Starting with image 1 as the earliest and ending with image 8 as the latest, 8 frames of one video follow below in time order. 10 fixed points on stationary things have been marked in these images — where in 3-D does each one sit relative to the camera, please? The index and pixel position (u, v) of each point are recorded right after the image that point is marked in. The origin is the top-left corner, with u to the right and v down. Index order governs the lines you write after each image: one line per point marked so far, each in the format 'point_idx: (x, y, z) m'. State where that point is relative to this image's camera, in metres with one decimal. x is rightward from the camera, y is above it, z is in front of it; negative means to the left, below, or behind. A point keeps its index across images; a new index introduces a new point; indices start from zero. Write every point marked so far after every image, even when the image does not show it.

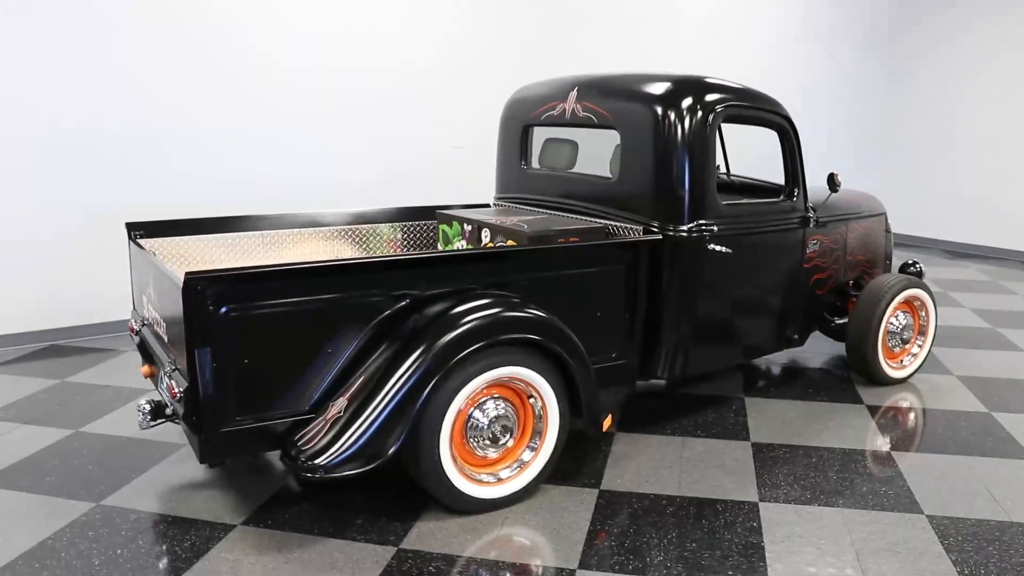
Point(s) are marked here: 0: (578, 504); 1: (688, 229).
0: (+0.2, -0.7, +2.4) m
1: (+0.7, +0.2, +2.8) m
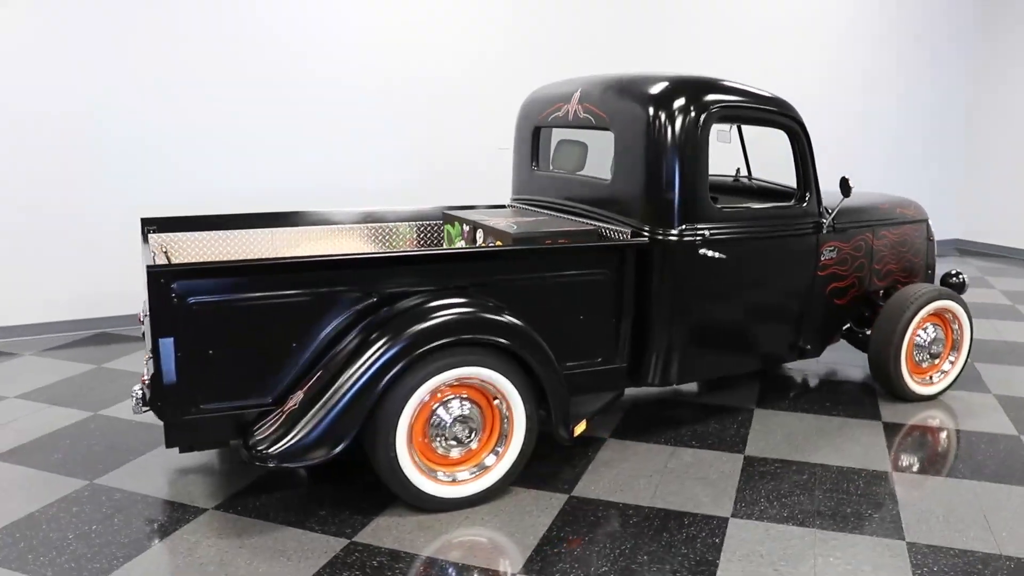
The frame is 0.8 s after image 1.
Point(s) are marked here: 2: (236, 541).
0: (+0.1, -0.7, +2.4) m
1: (+0.6, +0.2, +2.7) m
2: (-0.8, -0.7, +2.2) m
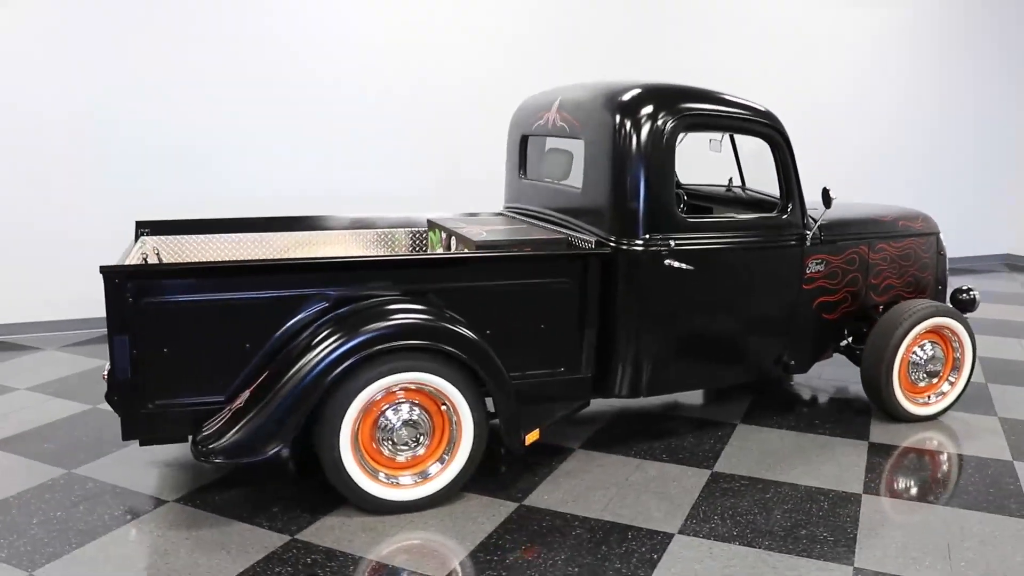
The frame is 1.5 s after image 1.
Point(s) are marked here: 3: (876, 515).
0: (-0.1, -0.7, +2.4) m
1: (+0.5, +0.2, +2.7) m
2: (-1.0, -0.8, +2.3) m
3: (+1.2, -0.7, +2.4) m
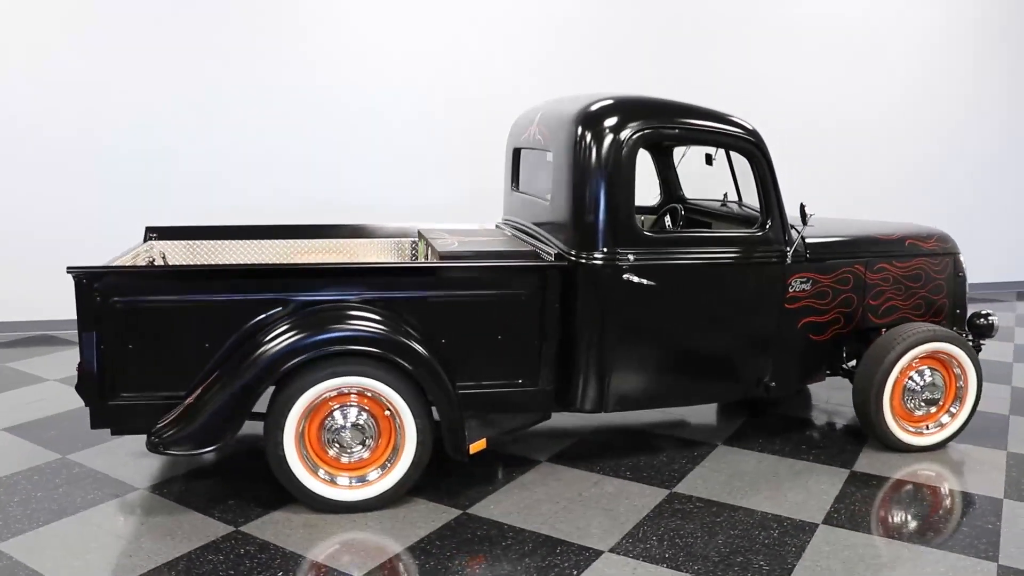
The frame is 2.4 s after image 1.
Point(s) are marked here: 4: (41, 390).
0: (-0.3, -0.8, +2.4) m
1: (+0.3, +0.1, +2.6) m
2: (-1.2, -0.8, +2.4) m
3: (+1.0, -0.8, +2.3) m
4: (-2.3, -0.5, +3.6) m
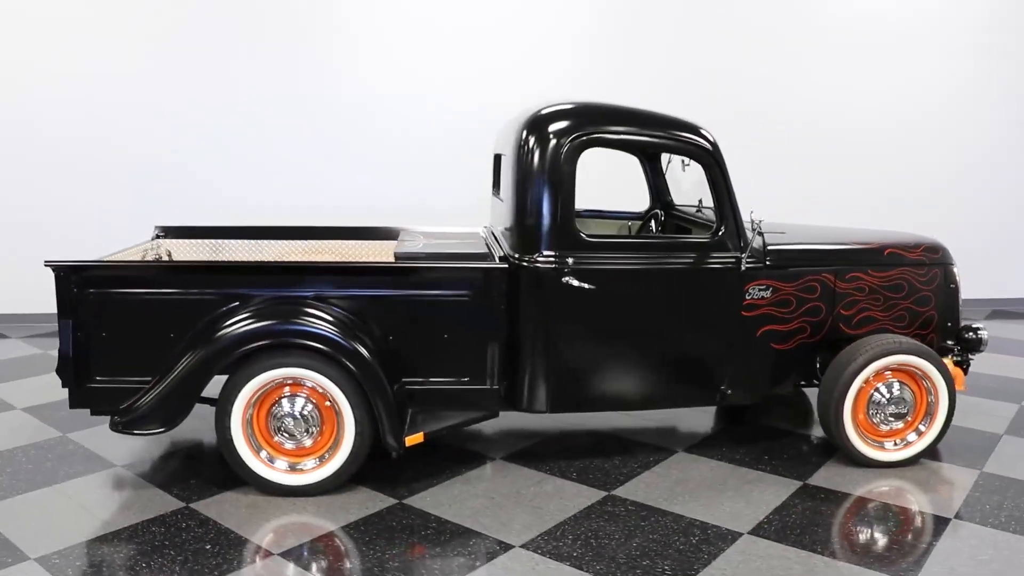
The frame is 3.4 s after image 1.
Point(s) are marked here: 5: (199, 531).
0: (-0.5, -0.8, +2.6) m
1: (+0.1, +0.1, +2.7) m
2: (-1.4, -0.7, +2.6) m
3: (+0.7, -0.8, +2.2) m
4: (-2.4, -0.5, +4.0) m
5: (-1.0, -0.8, +2.4) m
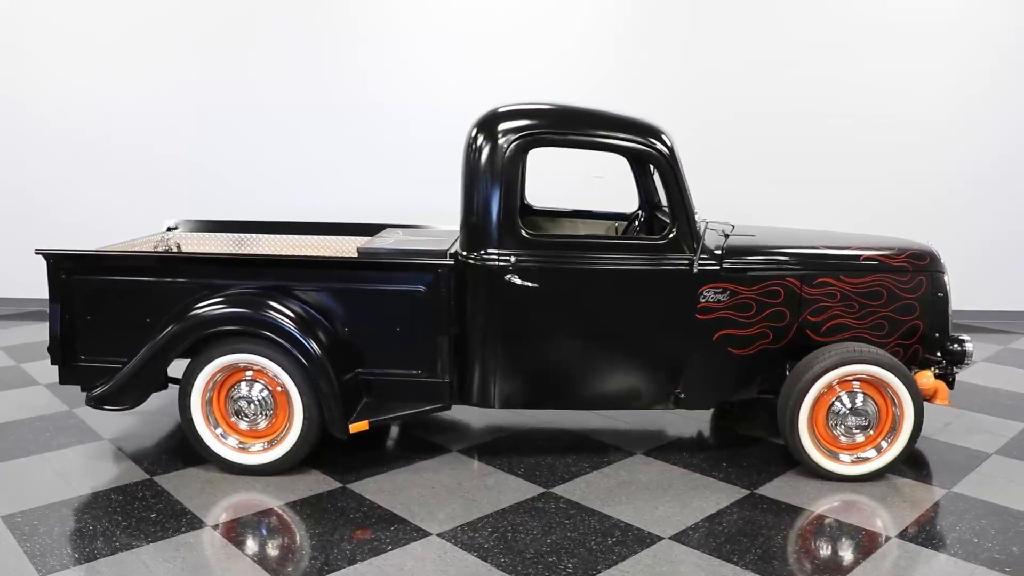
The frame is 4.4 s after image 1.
0: (-0.8, -0.7, +2.7) m
1: (-0.1, +0.1, +2.7) m
2: (-1.7, -0.7, +2.9) m
3: (+0.4, -0.8, +2.2) m
4: (-2.4, -0.4, +4.3) m
5: (-1.3, -0.8, +2.6) m
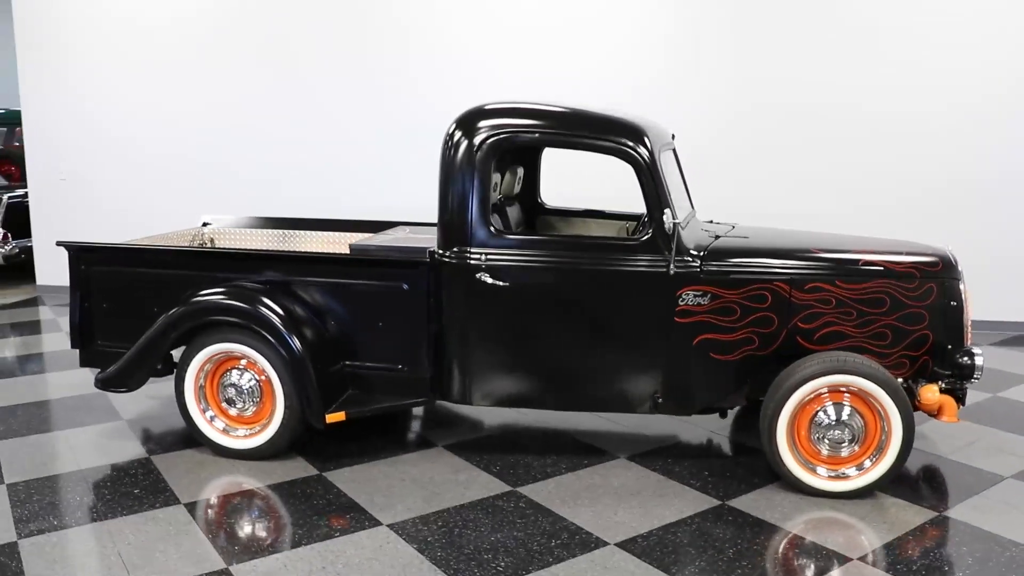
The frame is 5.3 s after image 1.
0: (-0.9, -0.7, +2.8) m
1: (-0.2, +0.1, +2.8) m
2: (-1.7, -0.6, +3.1) m
3: (+0.2, -0.8, +2.2) m
4: (-2.3, -0.3, +4.6) m
5: (-1.4, -0.7, +2.8) m
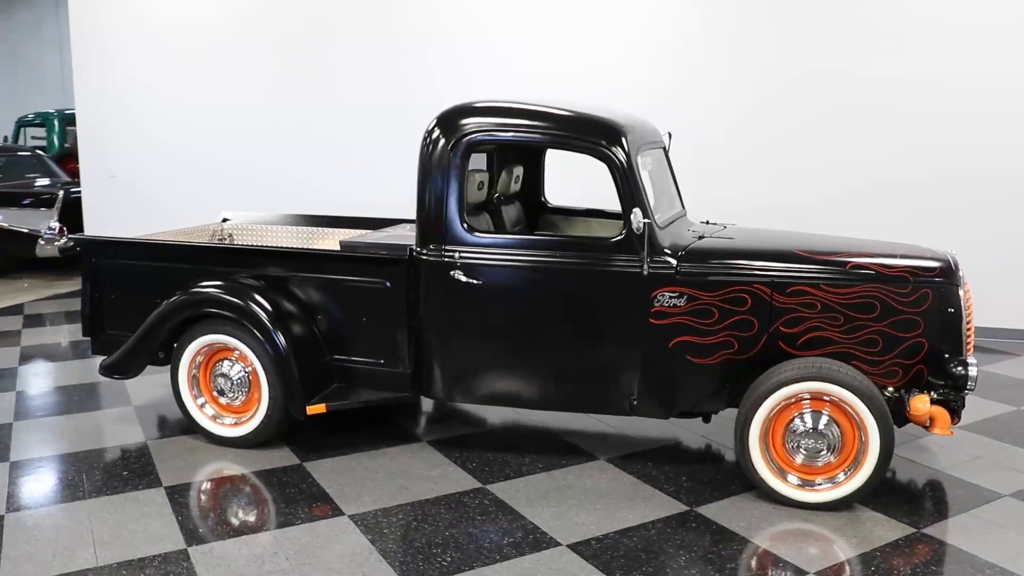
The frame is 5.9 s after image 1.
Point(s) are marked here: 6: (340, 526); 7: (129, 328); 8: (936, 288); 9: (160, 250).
0: (-1.0, -0.7, +2.9) m
1: (-0.3, +0.1, +2.8) m
2: (-1.8, -0.6, +3.3) m
3: (+0.1, -0.8, +2.2) m
4: (-2.2, -0.3, +4.8) m
5: (-1.5, -0.7, +2.9) m
6: (-0.6, -0.8, +2.4) m
7: (-1.7, -0.2, +3.3) m
8: (+1.5, 0.0, +2.7) m
9: (-1.5, +0.2, +3.2) m
